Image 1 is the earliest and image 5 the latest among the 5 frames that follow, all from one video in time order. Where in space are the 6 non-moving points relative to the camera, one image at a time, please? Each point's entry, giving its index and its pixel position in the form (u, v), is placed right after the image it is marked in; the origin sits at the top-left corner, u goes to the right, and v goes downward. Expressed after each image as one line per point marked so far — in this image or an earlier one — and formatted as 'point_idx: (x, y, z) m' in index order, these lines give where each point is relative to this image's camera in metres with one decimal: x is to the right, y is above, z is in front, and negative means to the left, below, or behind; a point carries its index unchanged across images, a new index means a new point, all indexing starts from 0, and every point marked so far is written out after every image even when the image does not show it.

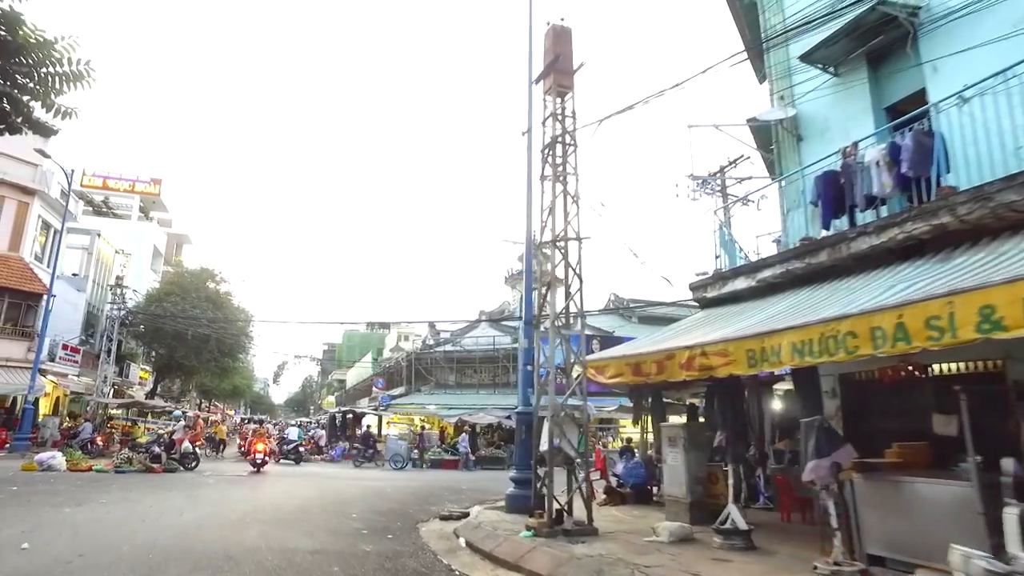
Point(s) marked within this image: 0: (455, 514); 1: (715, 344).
0: (-0.9, -3.7, +10.7) m
1: (+2.1, -0.6, +6.7) m
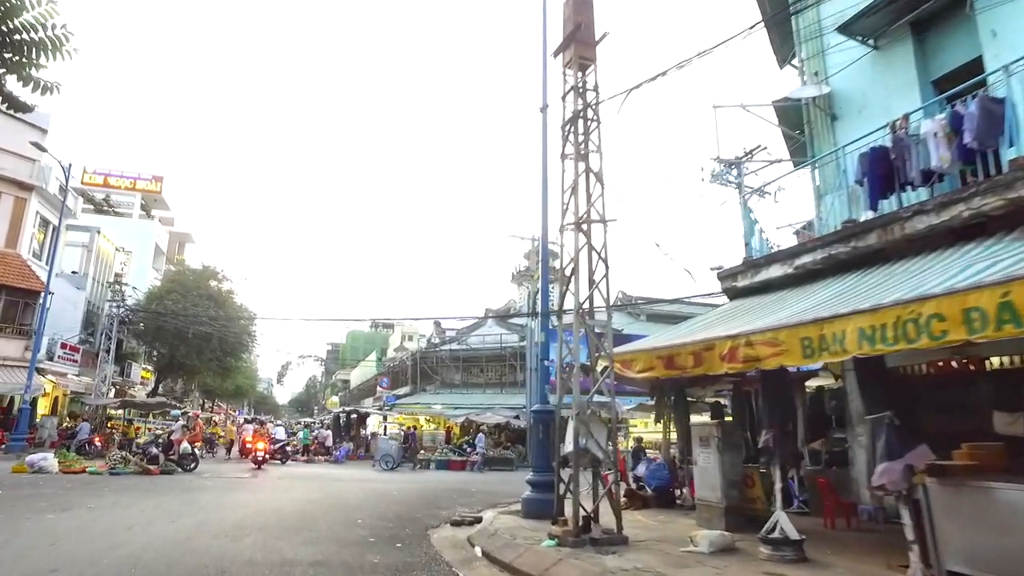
0: (-0.7, -3.5, +10.1) m
1: (+2.3, -0.4, +6.0) m
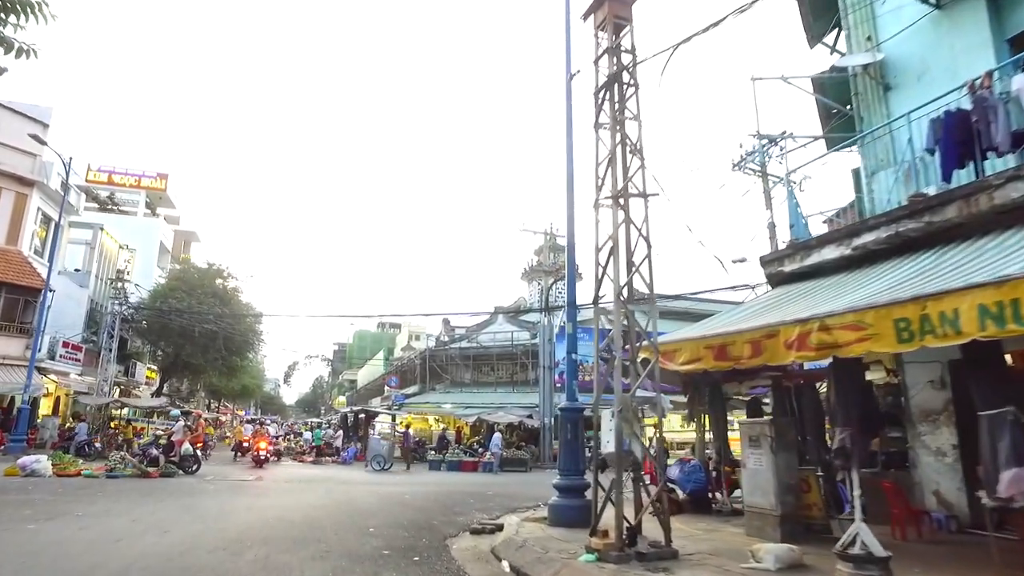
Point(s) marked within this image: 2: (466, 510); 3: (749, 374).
0: (-0.3, -3.3, +9.3) m
1: (+2.6, -0.2, +5.2) m
2: (-0.8, -3.9, +11.6) m
3: (+3.7, -1.3, +10.2) m
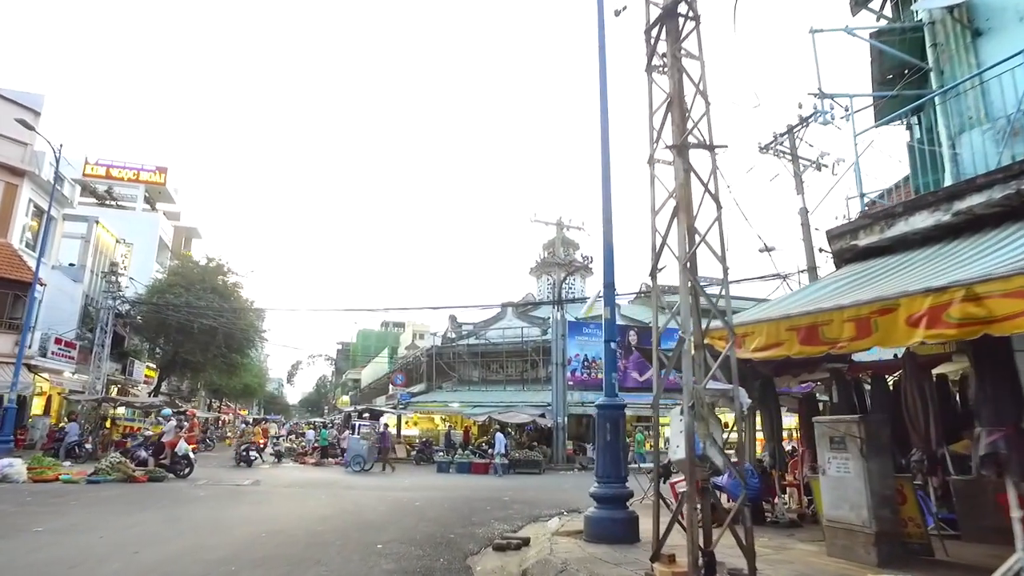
0: (0.0, -3.1, +8.1) m
1: (+2.9, 0.0, +3.9) m
2: (-0.4, -3.6, +10.4) m
3: (+4.0, -1.1, +9.0) m
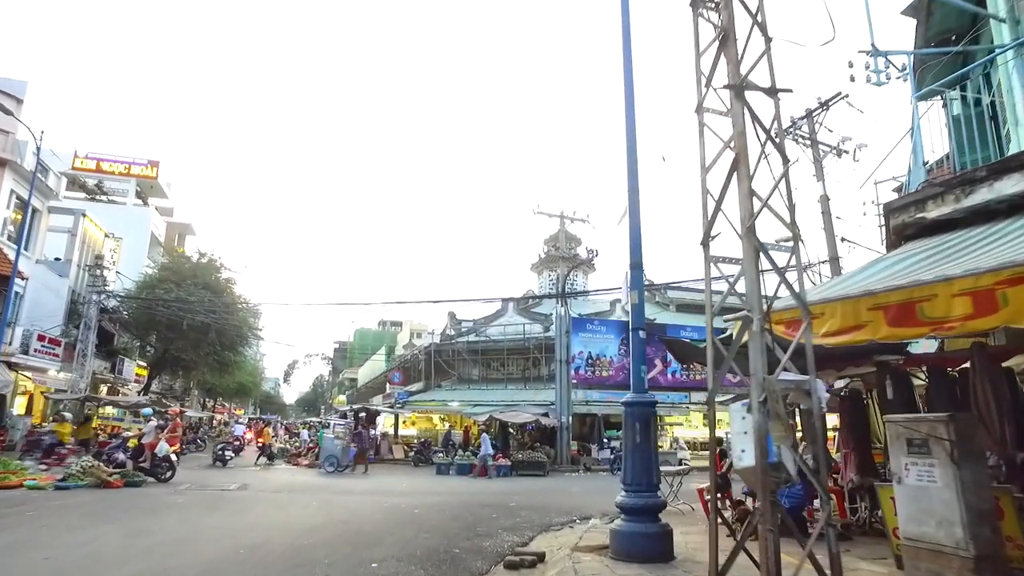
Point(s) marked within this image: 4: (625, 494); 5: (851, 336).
0: (+0.2, -2.9, +7.1) m
1: (+3.1, +0.2, +2.9) m
2: (-0.3, -3.4, +9.4) m
3: (+4.2, -0.9, +8.0) m
4: (+1.2, -2.1, +6.7) m
5: (+2.4, -0.3, +4.6) m
